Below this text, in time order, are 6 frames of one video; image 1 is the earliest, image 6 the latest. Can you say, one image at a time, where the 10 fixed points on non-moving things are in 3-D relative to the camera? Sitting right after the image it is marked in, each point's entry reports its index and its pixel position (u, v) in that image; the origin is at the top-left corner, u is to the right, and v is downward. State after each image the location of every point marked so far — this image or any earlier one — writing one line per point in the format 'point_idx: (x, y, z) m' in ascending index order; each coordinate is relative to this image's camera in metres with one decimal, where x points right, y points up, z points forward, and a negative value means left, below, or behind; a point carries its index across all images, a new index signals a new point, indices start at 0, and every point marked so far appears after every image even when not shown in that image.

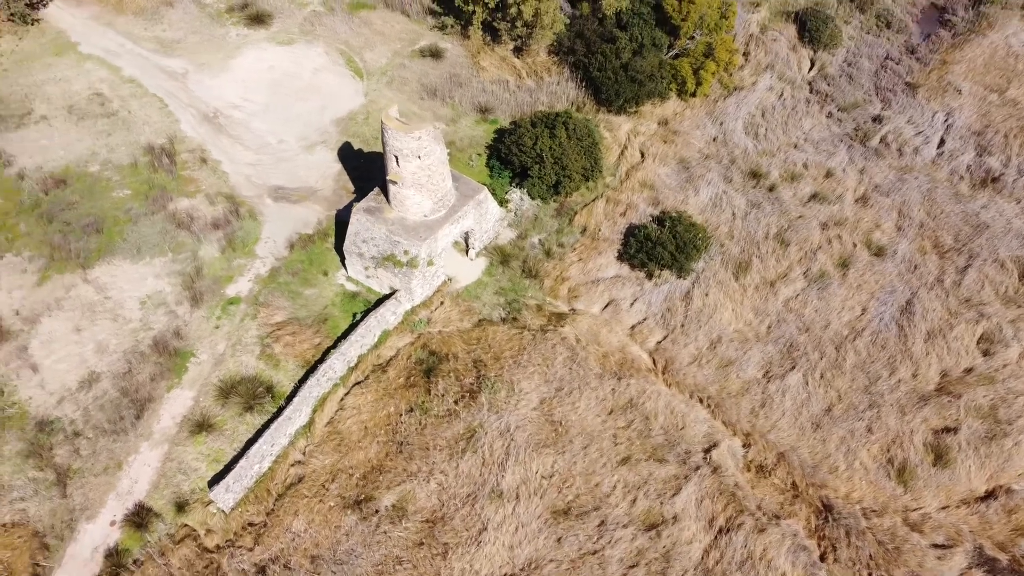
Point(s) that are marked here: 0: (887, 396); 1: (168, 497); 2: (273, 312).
0: (+7.0, -2.0, +14.9) m
1: (-6.1, -3.7, +14.2) m
2: (-5.0, -0.5, +16.7) m
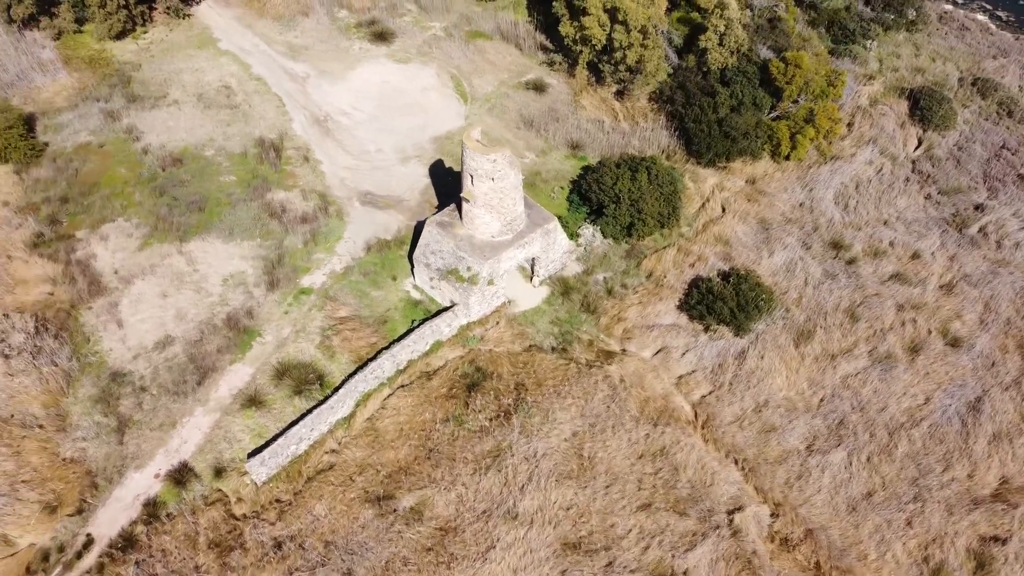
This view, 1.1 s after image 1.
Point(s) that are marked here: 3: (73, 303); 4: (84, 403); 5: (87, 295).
0: (+7.5, -3.6, +14.2) m
1: (-5.7, -3.3, +15.1) m
2: (-3.8, -0.4, +17.6) m
3: (-9.7, -0.3, +17.8) m
4: (-8.6, -2.3, +16.1) m
5: (-9.5, -0.1, +17.9) m
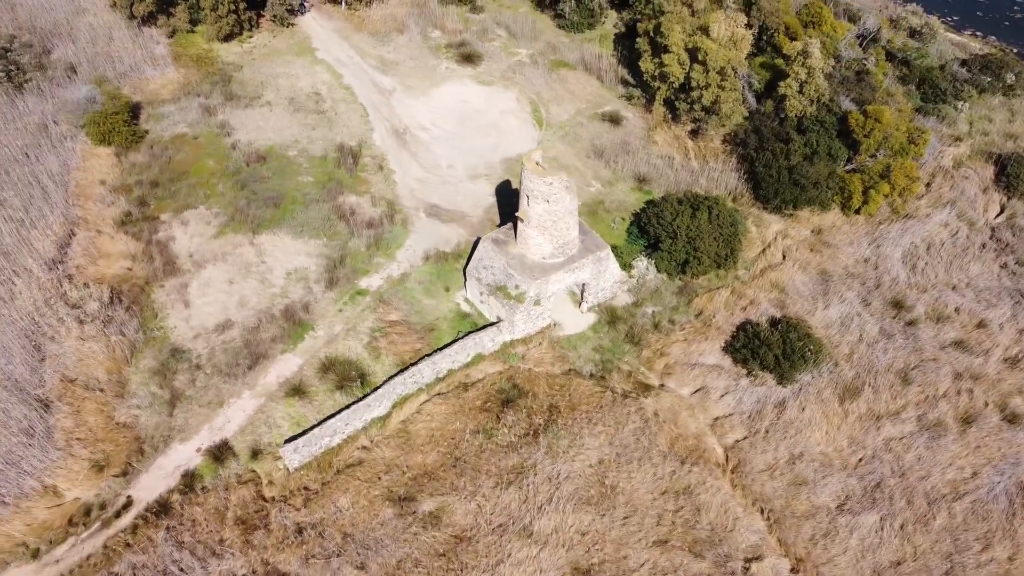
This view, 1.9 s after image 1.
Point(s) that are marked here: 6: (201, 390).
0: (+7.7, -4.7, +13.5) m
1: (-5.2, -3.0, +15.8) m
2: (-2.7, -0.5, +18.1) m
3: (-8.6, +0.2, +19.0) m
4: (-7.8, -1.8, +17.0) m
5: (-8.3, +0.3, +19.1) m
6: (-6.5, -2.1, +16.7) m
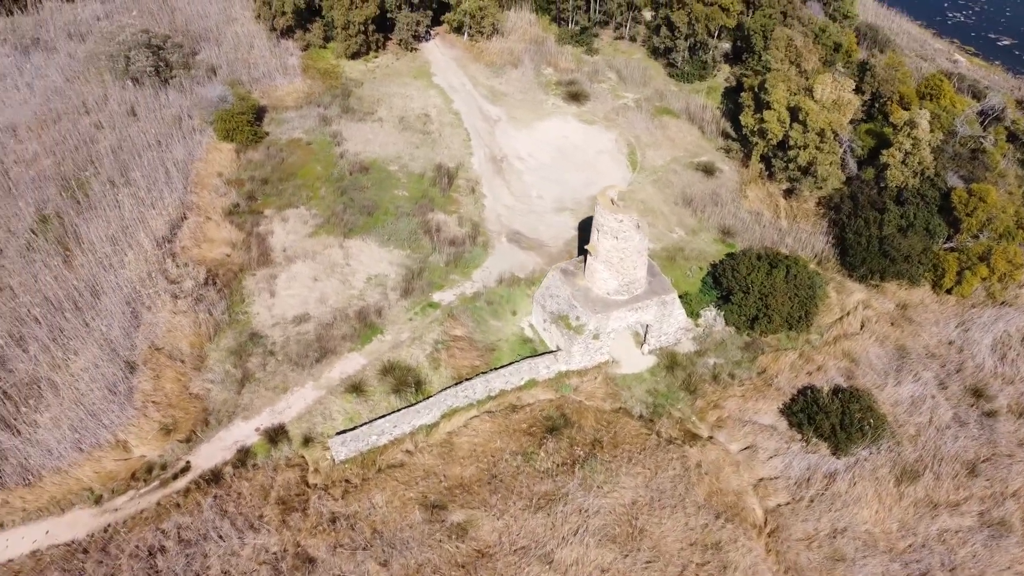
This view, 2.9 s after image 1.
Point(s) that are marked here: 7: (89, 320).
0: (+7.8, -6.2, +12.5) m
1: (-4.3, -2.9, +16.6) m
2: (-1.3, -0.9, +18.7) m
3: (-6.8, +0.5, +20.4) m
4: (-6.6, -1.4, +18.3) m
5: (-6.5, +0.6, +20.4) m
6: (-5.4, -1.9, +17.7) m
7: (-9.7, -0.7, +18.4) m
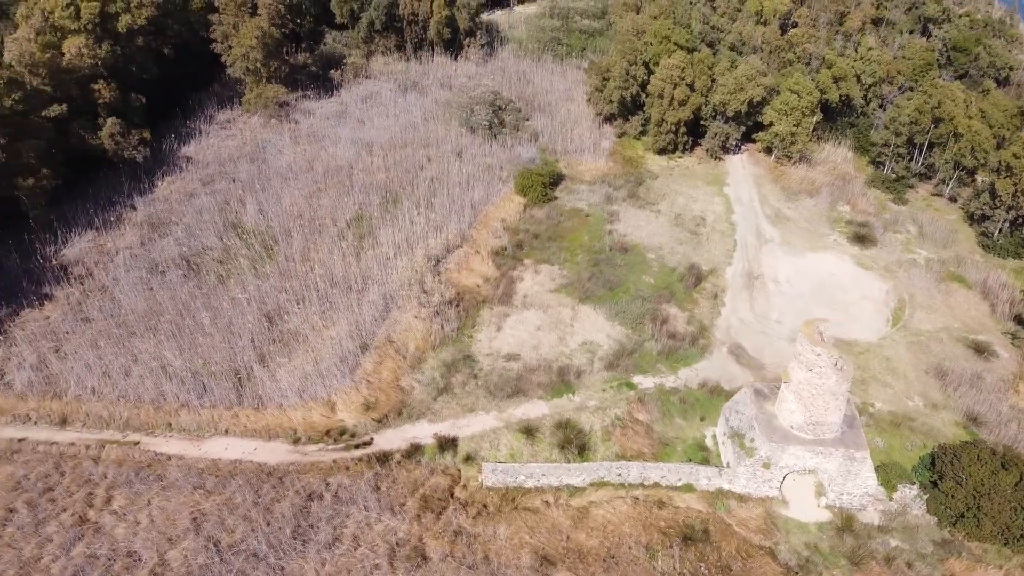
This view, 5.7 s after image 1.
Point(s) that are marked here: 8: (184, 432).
0: (+7.3, -9.3, +9.5) m
1: (-1.0, -3.6, +18.1) m
2: (+3.1, -2.9, +19.0) m
3: (-0.8, -0.3, +22.8) m
4: (-1.9, -1.9, +20.6) m
5: (-0.4, -0.3, +22.7) m
6: (-1.2, -2.6, +19.6) m
7: (-4.4, -0.4, +22.0) m
8: (-7.7, -3.4, +18.8) m
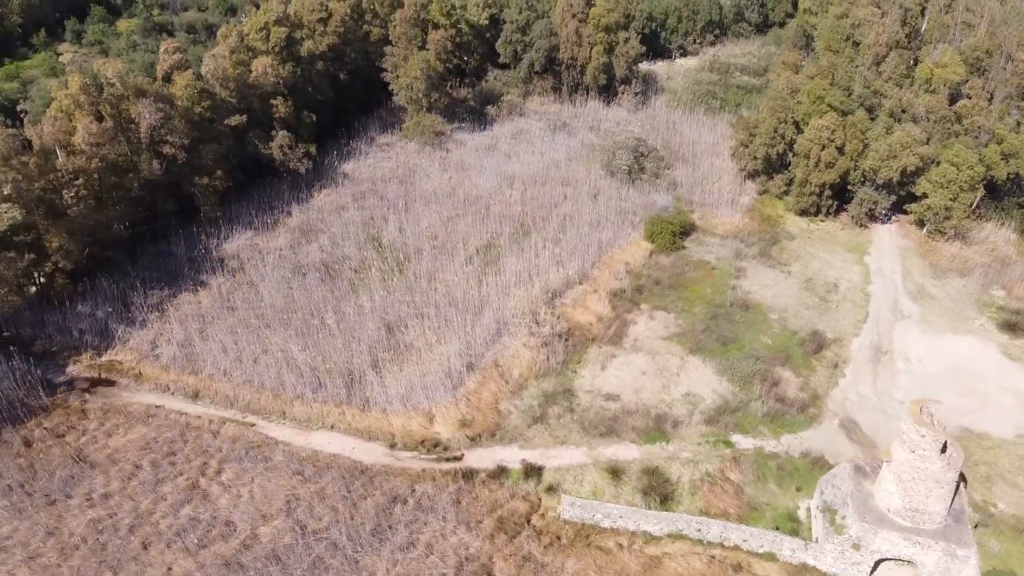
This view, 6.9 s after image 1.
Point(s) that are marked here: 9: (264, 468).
0: (+6.7, -10.4, +8.1) m
1: (+0.9, -4.3, +18.3) m
2: (+5.1, -4.2, +18.4) m
3: (+2.4, -1.4, +22.9) m
4: (+0.7, -2.7, +21.0) m
5: (+2.7, -1.5, +22.8) m
6: (+1.1, -3.4, +19.8) m
7: (-1.3, -1.0, +22.8) m
8: (-5.5, -3.4, +20.2) m
9: (-5.7, -4.1, +18.4) m
